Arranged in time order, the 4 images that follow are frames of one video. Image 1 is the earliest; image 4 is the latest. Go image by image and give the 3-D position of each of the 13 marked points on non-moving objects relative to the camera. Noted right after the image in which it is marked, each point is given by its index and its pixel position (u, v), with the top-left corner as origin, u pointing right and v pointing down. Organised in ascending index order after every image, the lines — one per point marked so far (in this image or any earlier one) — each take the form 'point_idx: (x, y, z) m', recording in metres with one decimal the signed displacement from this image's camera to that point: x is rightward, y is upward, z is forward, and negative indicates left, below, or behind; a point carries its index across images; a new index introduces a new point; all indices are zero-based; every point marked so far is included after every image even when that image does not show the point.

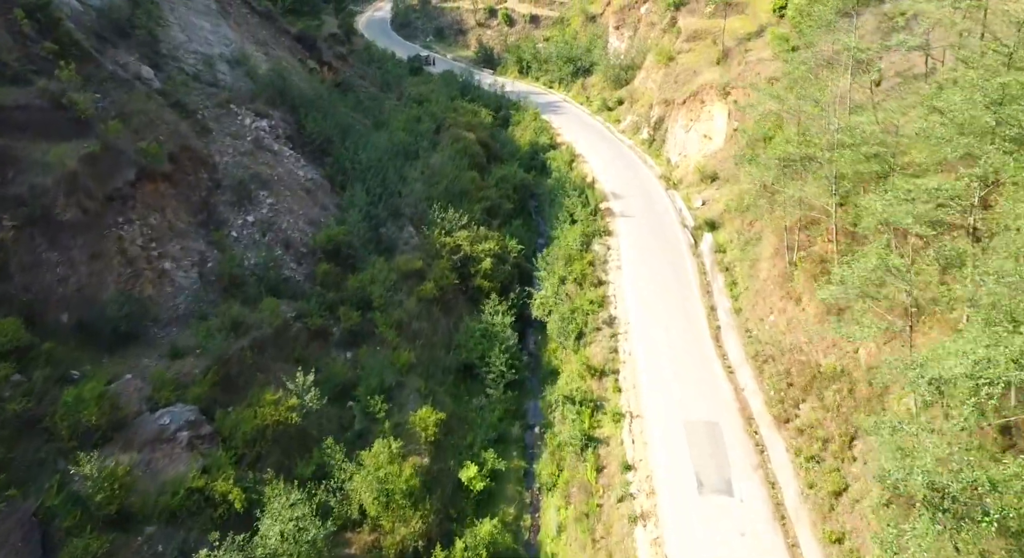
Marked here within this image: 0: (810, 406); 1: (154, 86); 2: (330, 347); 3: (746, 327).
0: (+6.2, -2.6, +15.9) m
1: (-9.5, +5.1, +20.1) m
2: (-4.4, -1.6, +18.2) m
3: (+6.0, -1.2, +19.4) m
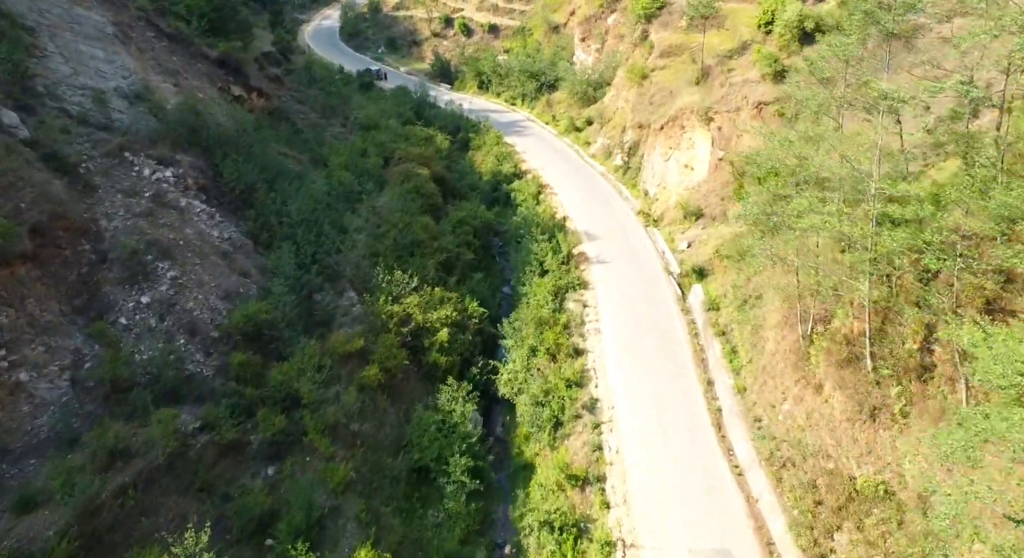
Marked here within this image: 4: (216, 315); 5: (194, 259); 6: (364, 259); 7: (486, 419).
0: (+5.6, -4.3, +12.7) m
1: (-10.5, +3.1, +16.2) m
2: (-5.1, -3.5, +14.5) m
3: (+5.2, -2.9, +16.2) m
4: (-6.4, -0.8, +16.5) m
5: (-7.2, +0.4, +17.2) m
6: (-3.9, +0.5, +19.8) m
7: (-0.6, -3.4, +18.7) m
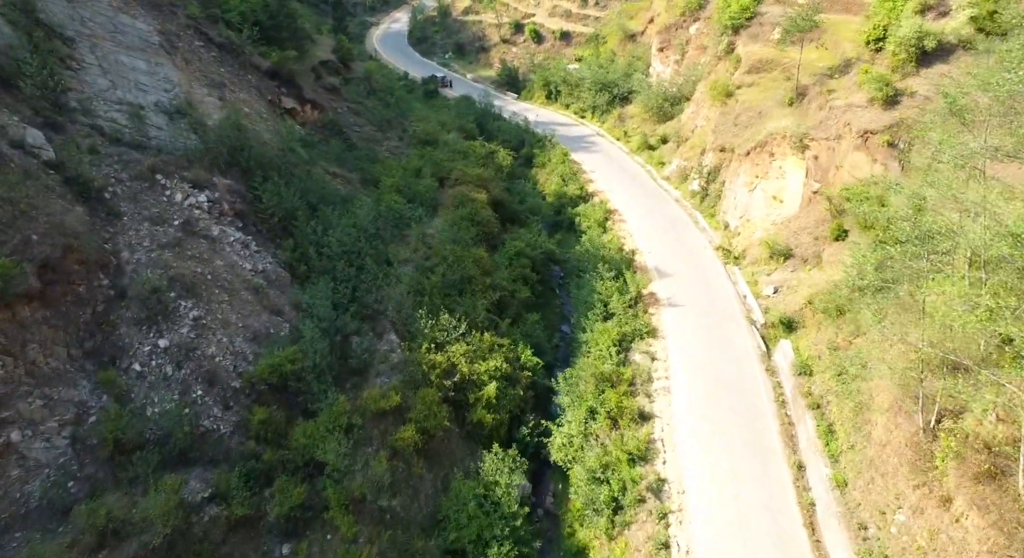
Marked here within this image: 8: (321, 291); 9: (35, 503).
0: (+6.2, -5.7, +10.1) m
1: (-9.2, +2.4, +14.9) m
2: (-4.3, -4.4, +12.8) m
3: (+6.1, -4.3, +13.6) m
4: (-5.3, -1.6, +14.9) m
5: (-6.0, -0.4, +15.7) m
6: (-2.5, -0.4, +18.0) m
7: (+0.5, -4.5, +16.6) m
8: (-4.3, -0.3, +17.1) m
9: (-7.4, -3.5, +11.8) m
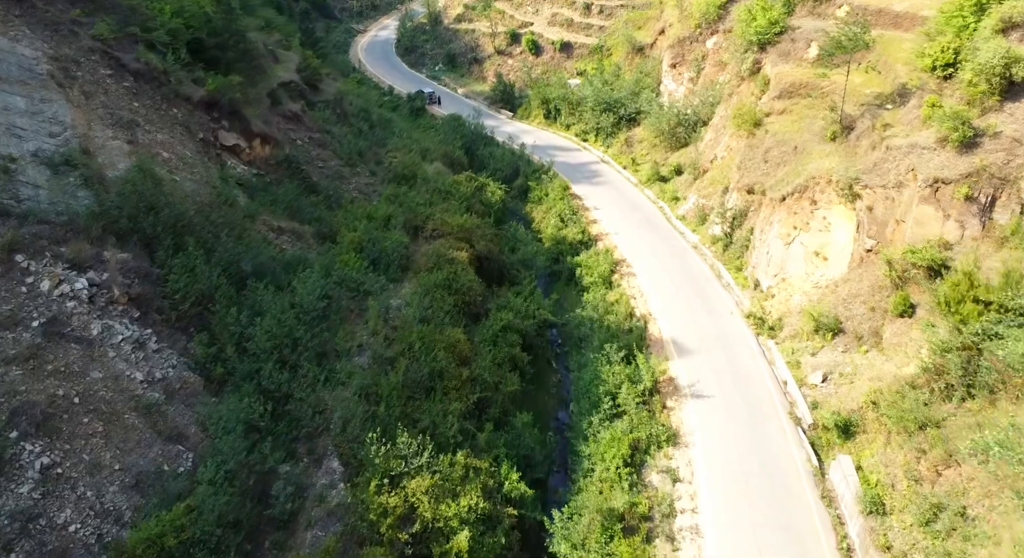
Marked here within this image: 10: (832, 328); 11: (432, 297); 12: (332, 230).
0: (+5.8, -7.6, +5.9) m
1: (-9.6, +0.5, +10.8) m
2: (-4.7, -6.3, +8.6) m
3: (+5.7, -6.2, +9.4) m
4: (-5.7, -3.5, +10.7) m
5: (-6.4, -2.2, +11.5) m
6: (-2.8, -2.3, +13.8) m
7: (+0.1, -6.4, +12.4) m
8: (-4.7, -2.2, +13.0) m
9: (-7.8, -5.3, +7.6) m
10: (+7.7, -1.2, +18.2) m
11: (-1.8, -0.3, +17.8) m
12: (-4.7, +1.3, +19.4) m
